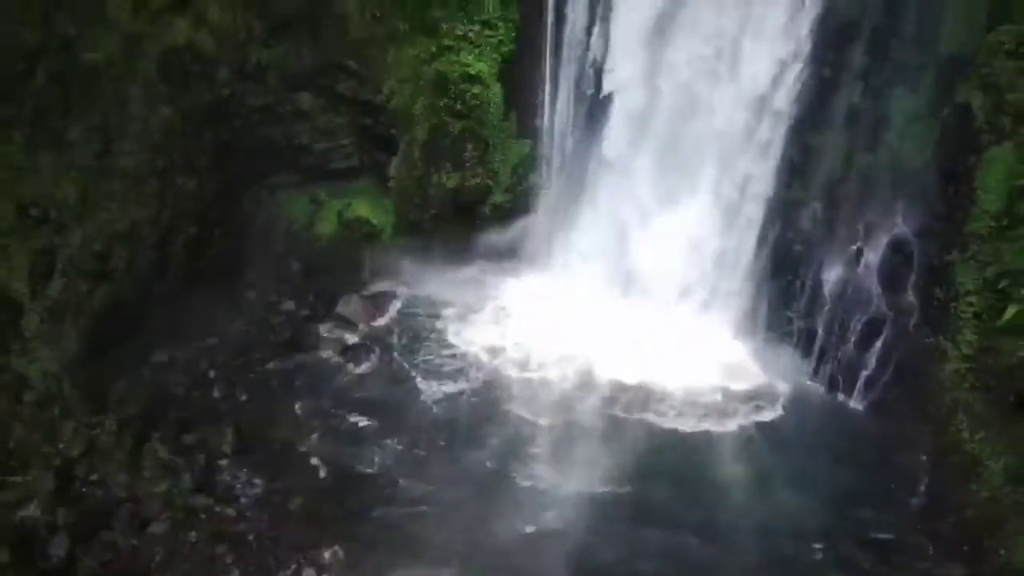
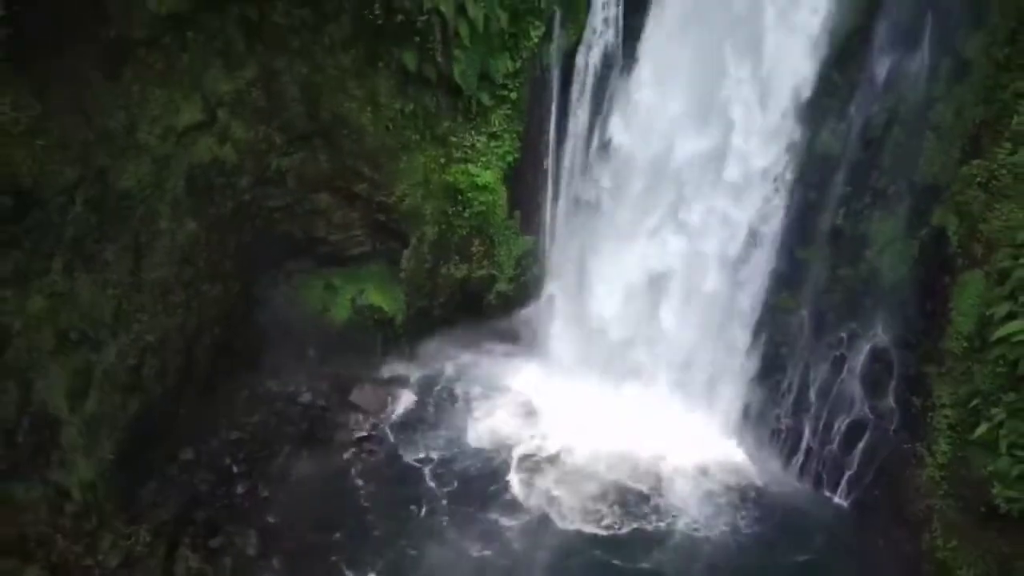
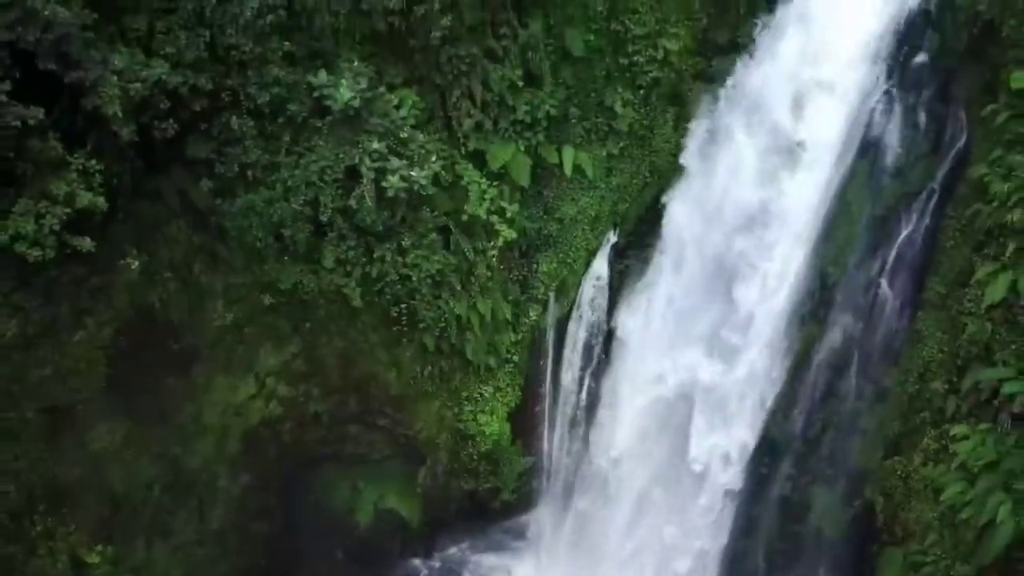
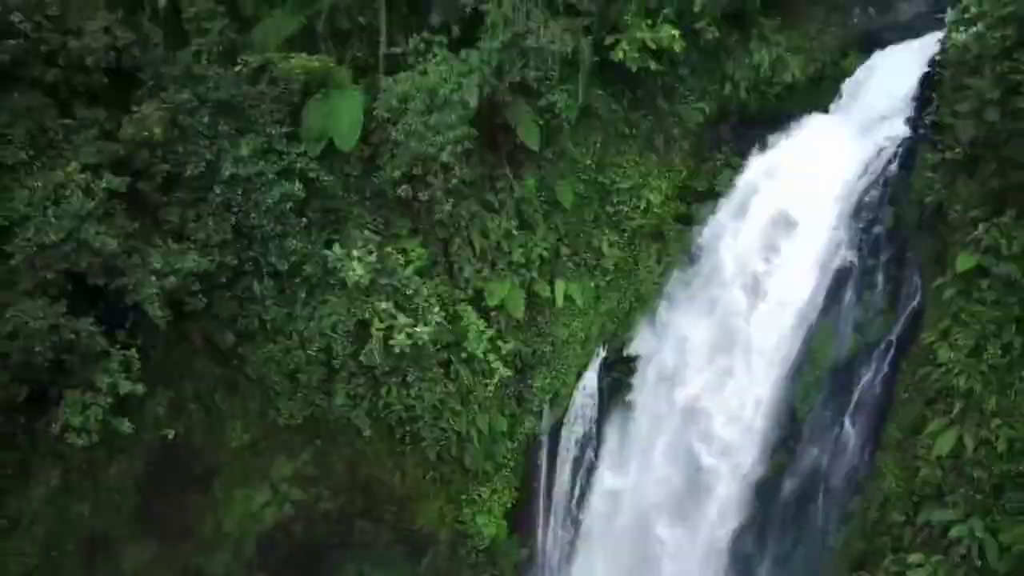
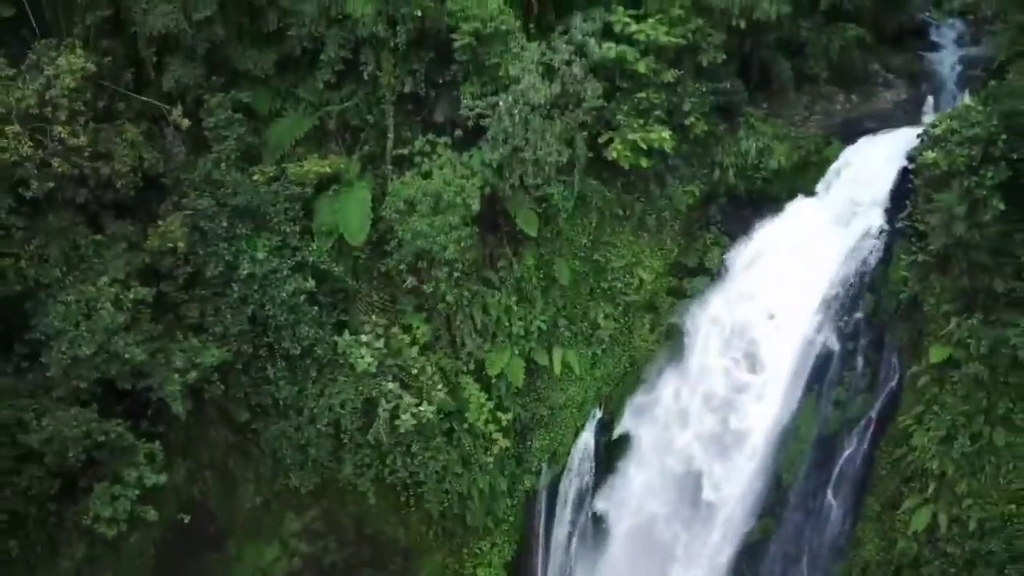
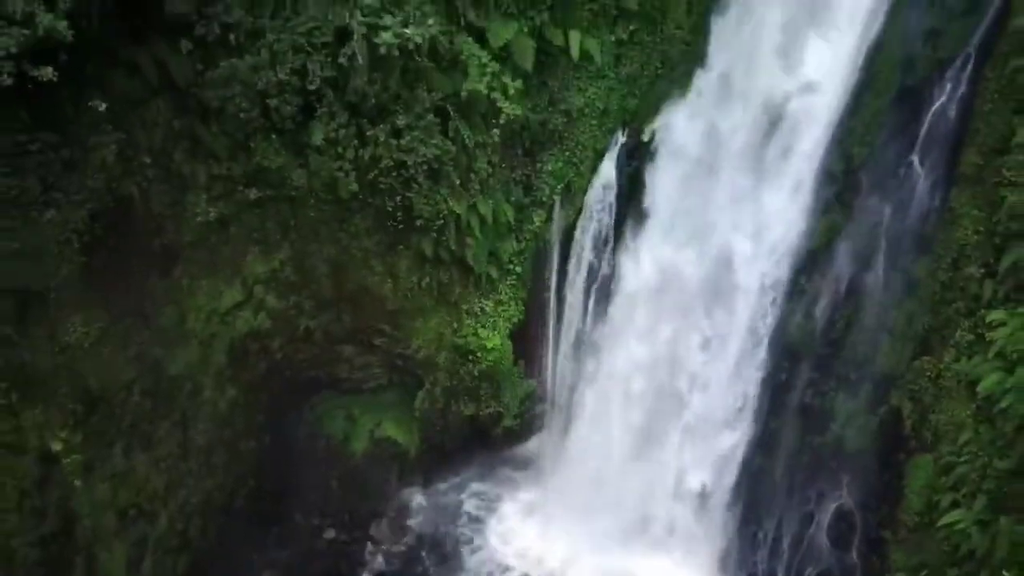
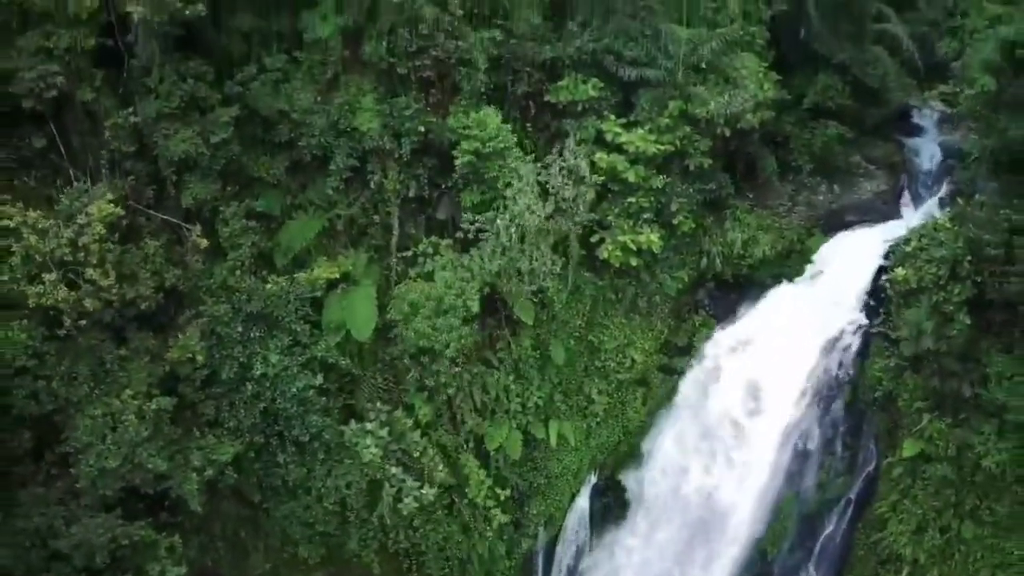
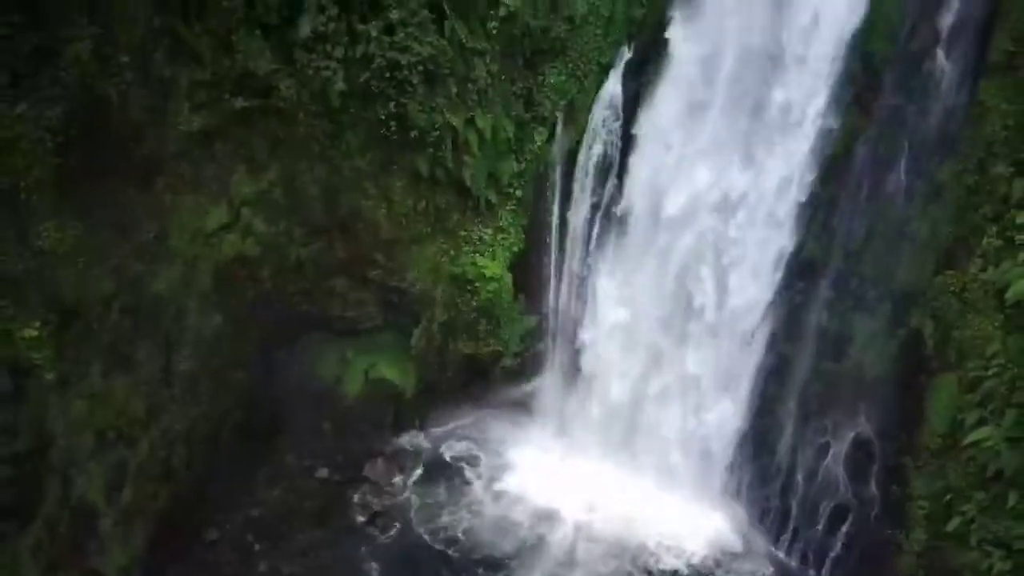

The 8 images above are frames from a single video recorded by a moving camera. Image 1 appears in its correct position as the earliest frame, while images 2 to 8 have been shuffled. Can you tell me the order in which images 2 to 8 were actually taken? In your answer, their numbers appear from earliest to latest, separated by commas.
2, 8, 6, 3, 4, 5, 7
